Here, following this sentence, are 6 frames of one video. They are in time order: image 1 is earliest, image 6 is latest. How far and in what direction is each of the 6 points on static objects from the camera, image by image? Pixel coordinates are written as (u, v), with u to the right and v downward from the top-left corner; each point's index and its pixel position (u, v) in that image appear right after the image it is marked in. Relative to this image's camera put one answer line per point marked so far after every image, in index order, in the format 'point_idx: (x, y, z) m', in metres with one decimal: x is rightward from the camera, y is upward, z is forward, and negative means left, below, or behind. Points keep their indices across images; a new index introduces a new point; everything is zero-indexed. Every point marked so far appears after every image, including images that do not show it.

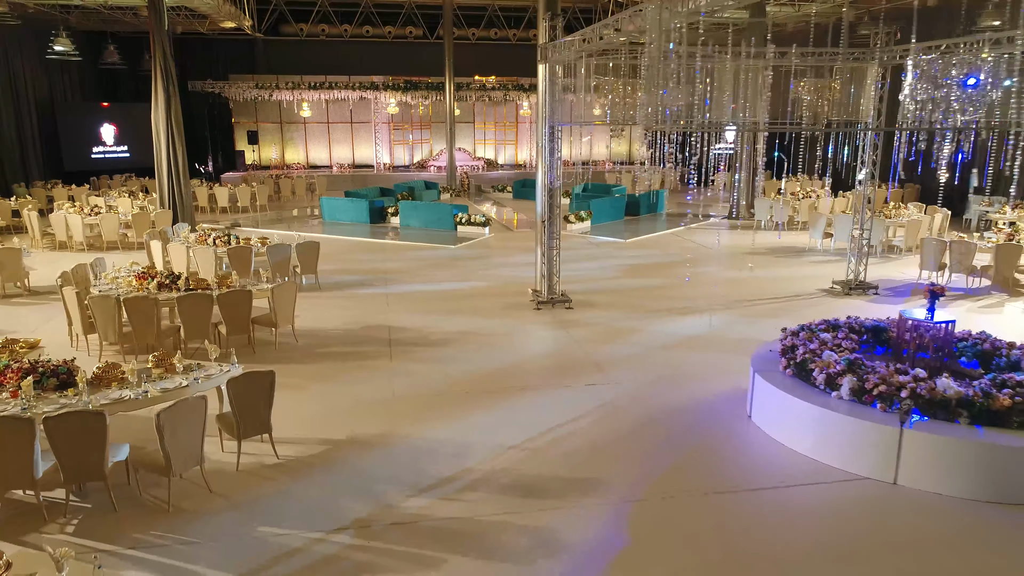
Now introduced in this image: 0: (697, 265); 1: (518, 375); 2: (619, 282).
0: (+4.0, +0.5, +13.5) m
1: (+0.1, -1.1, +7.7) m
2: (+2.0, +0.1, +12.1) m
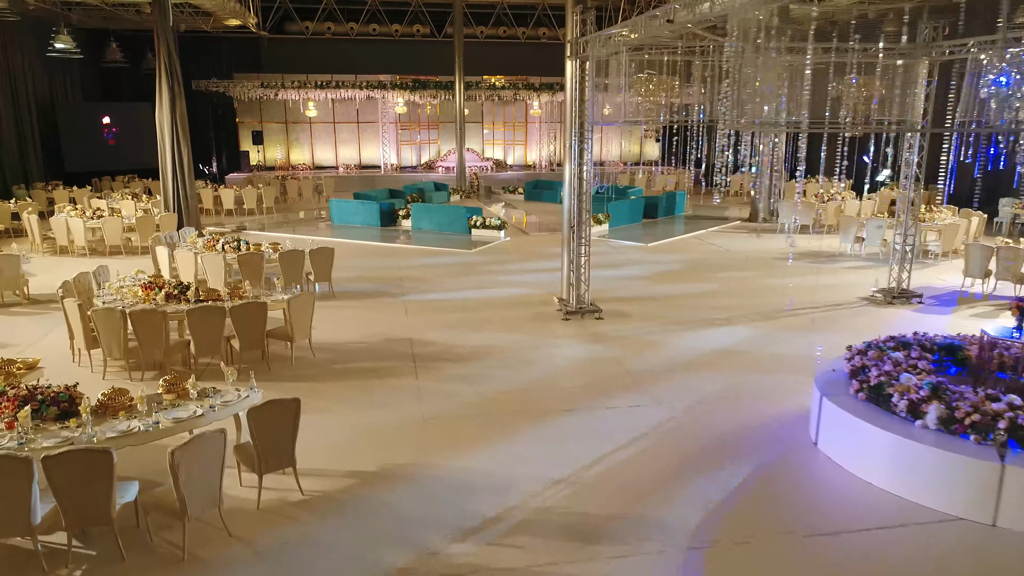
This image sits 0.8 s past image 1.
0: (+4.4, +0.4, +13.0) m
1: (+0.5, -1.2, +7.2) m
2: (+2.4, 0.0, +11.5) m
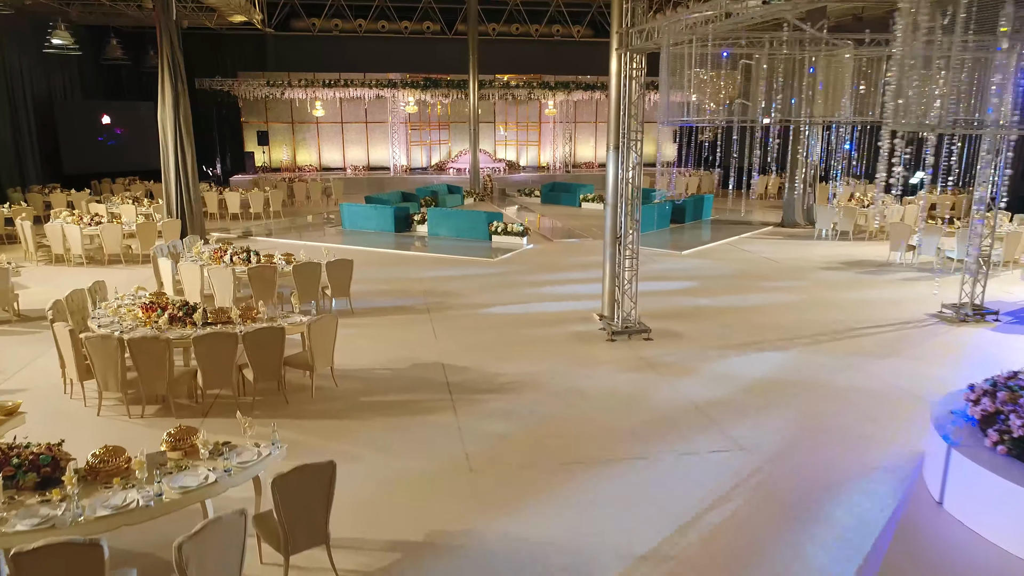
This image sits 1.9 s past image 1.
0: (+4.9, +0.1, +12.0) m
1: (+1.0, -1.4, +6.3) m
2: (+3.0, -0.3, +10.6) m
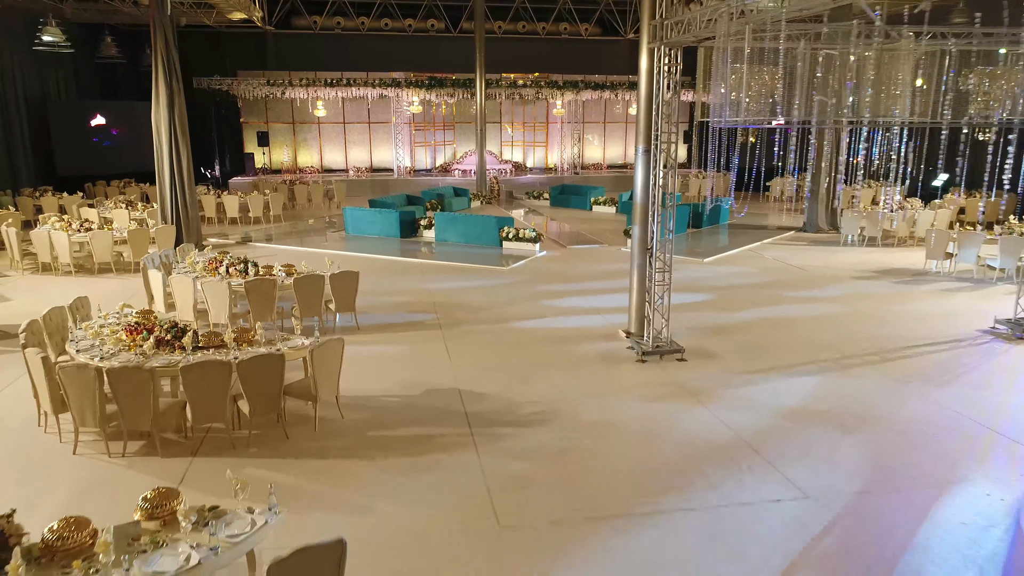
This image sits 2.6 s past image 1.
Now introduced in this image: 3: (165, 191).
0: (+5.2, -0.1, +11.3) m
1: (+1.3, -1.6, +5.5) m
2: (+3.3, -0.5, +9.8) m
3: (-7.7, +2.1, +14.1) m
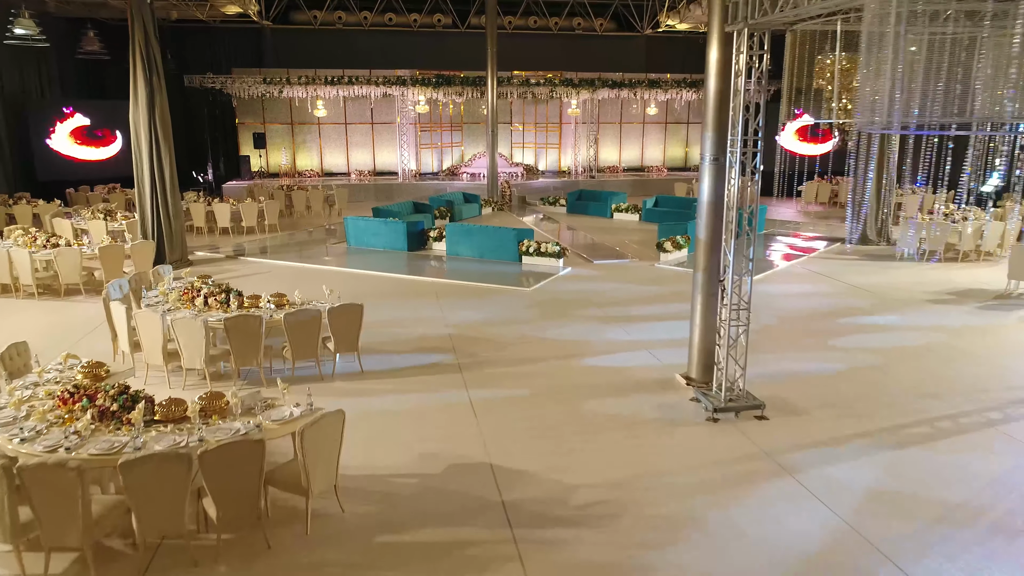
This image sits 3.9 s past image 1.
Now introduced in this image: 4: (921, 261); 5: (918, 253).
0: (+5.6, -0.5, +9.8) m
1: (+1.7, -2.1, +4.0) m
2: (+3.7, -0.9, +8.3) m
3: (-7.3, +1.7, +12.6) m
4: (+8.8, +0.6, +13.6) m
5: (+8.9, +0.8, +13.9) m
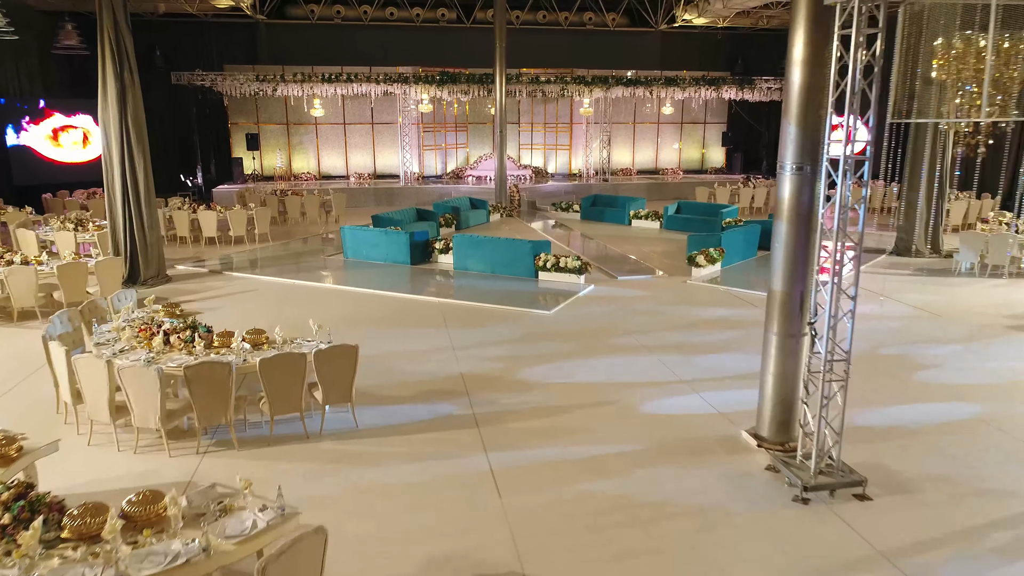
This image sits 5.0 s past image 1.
0: (+5.9, -0.9, +8.4) m
1: (+2.0, -2.4, +2.6) m
2: (+3.9, -1.2, +6.9) m
3: (-7.0, +1.4, +11.2) m
4: (+9.1, +0.2, +12.2) m
5: (+9.2, +0.4, +12.5) m
